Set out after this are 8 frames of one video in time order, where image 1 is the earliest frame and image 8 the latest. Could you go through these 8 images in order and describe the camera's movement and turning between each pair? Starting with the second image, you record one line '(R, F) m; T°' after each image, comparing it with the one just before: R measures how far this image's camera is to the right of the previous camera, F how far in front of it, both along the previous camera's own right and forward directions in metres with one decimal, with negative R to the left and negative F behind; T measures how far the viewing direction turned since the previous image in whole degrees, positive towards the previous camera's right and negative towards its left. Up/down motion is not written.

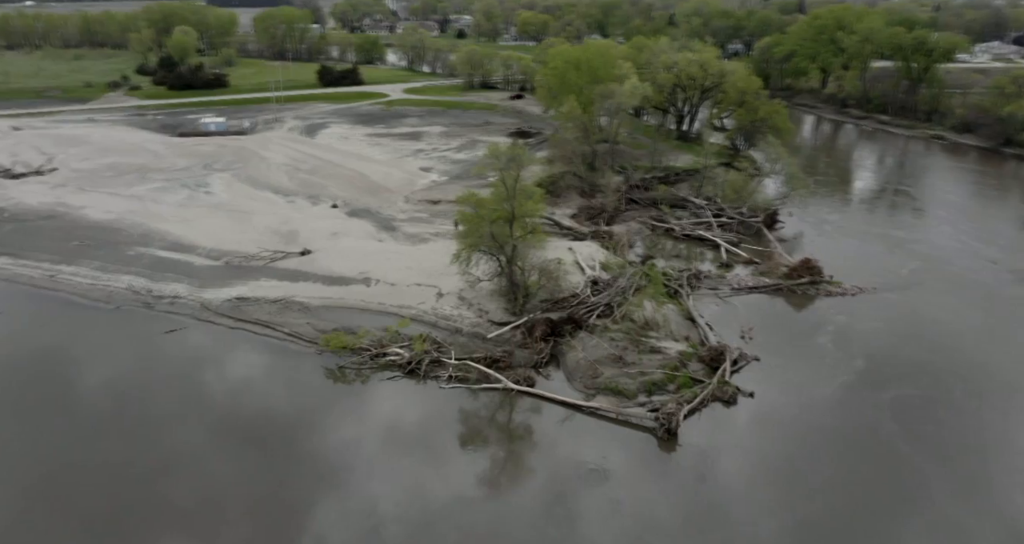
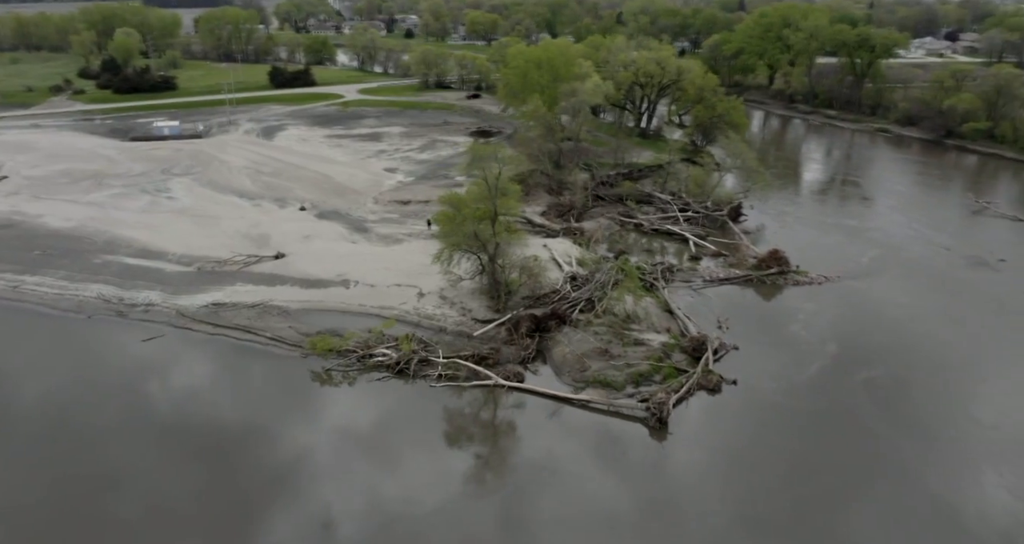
(-0.9, -0.1) m; +4°
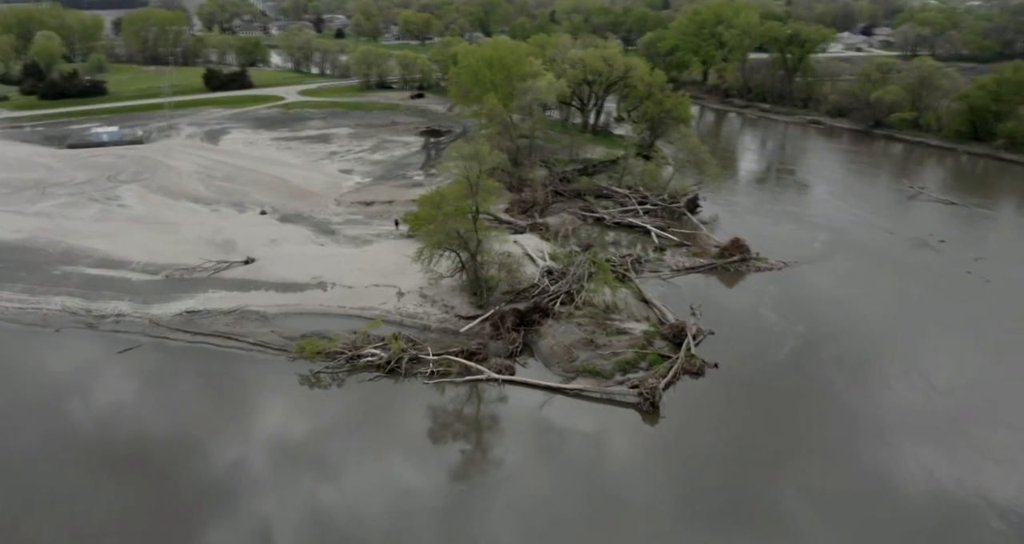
(-1.3, -0.2) m; +5°
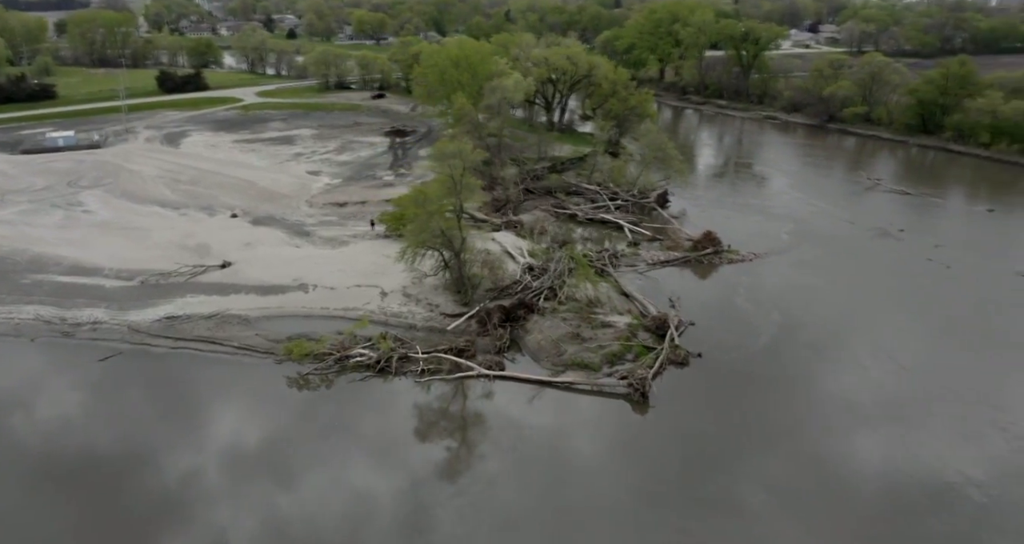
(-0.8, -0.2) m; +3°
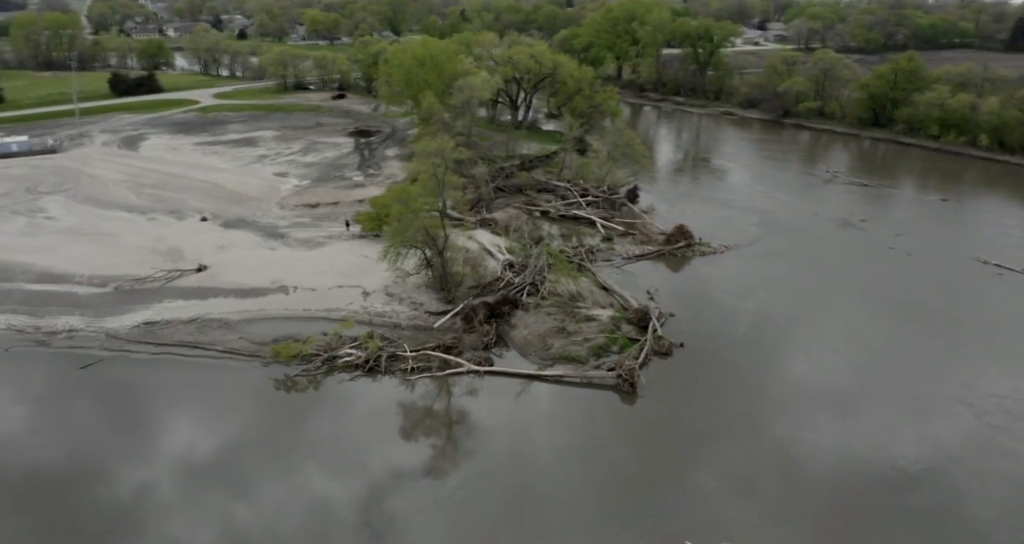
(-0.8, -0.2) m; +3°
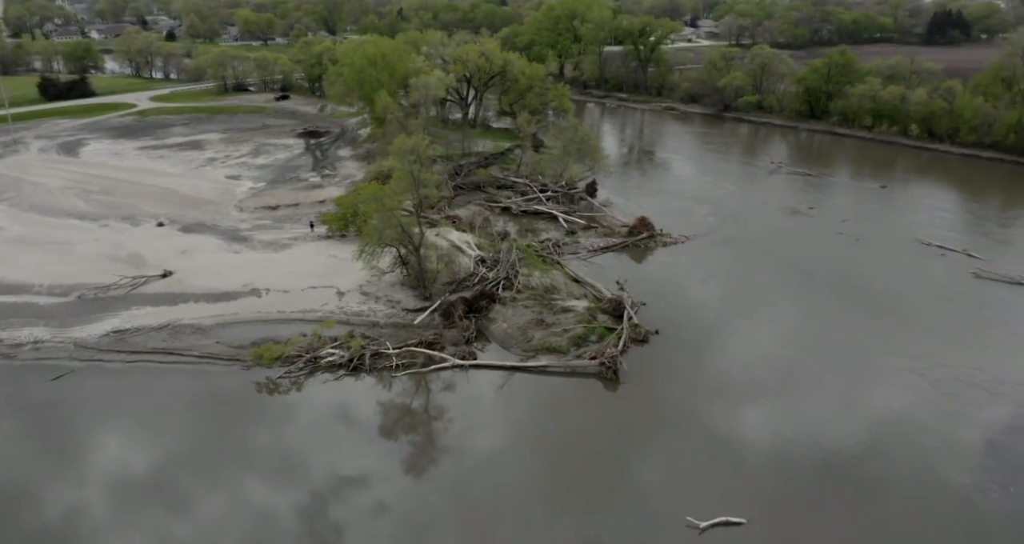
(-1.1, -0.2) m; +4°
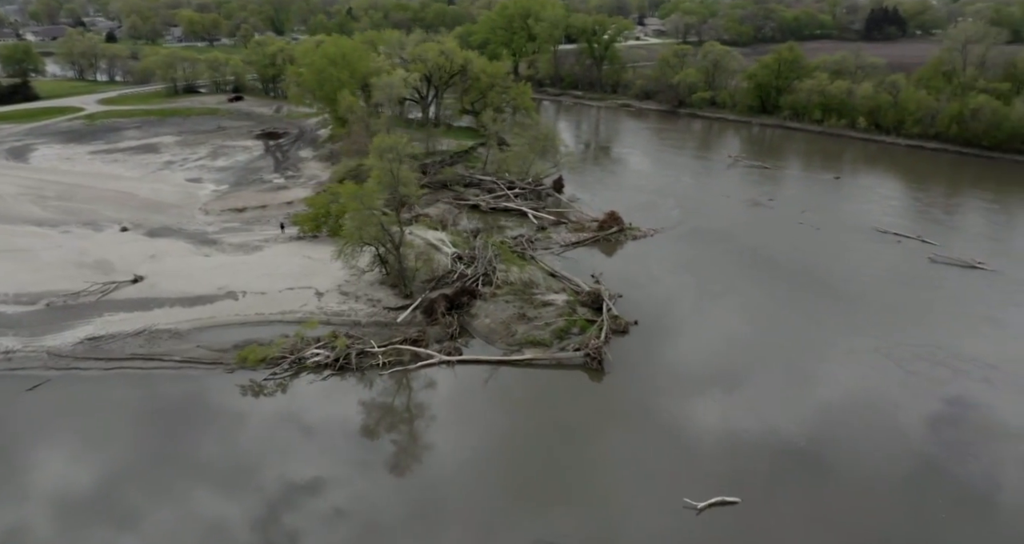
(-0.8, -0.2) m; +4°
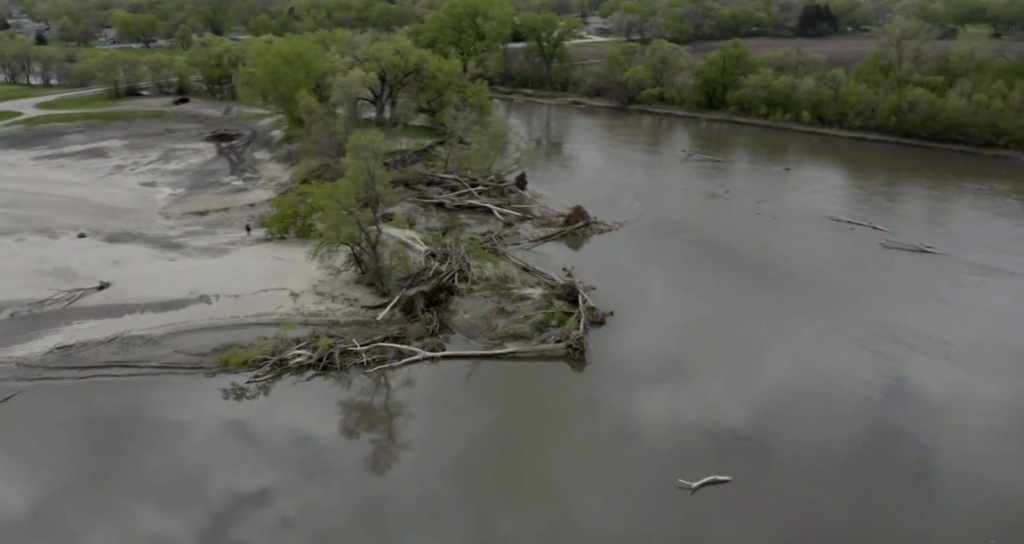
(-0.9, -0.3) m; +4°
